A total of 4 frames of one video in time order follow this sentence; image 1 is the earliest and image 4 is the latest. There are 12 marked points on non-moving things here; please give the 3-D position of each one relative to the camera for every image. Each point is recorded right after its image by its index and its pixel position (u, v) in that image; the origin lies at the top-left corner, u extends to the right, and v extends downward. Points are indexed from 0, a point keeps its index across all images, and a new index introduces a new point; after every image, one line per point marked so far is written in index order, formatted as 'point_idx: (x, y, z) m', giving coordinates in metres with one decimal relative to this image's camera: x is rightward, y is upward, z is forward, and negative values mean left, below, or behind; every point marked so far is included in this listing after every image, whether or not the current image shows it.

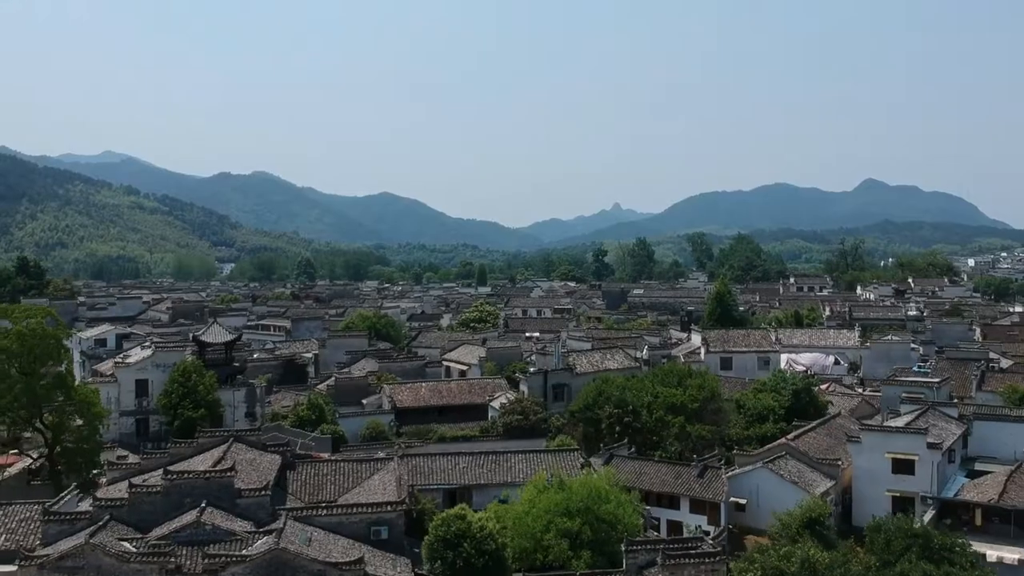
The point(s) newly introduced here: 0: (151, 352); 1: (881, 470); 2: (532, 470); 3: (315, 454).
0: (-7.0, -1.2, +19.6) m
1: (+5.9, -2.9, +16.4) m
2: (+0.3, -2.7, +15.0) m
3: (-3.1, -2.6, +16.1) m
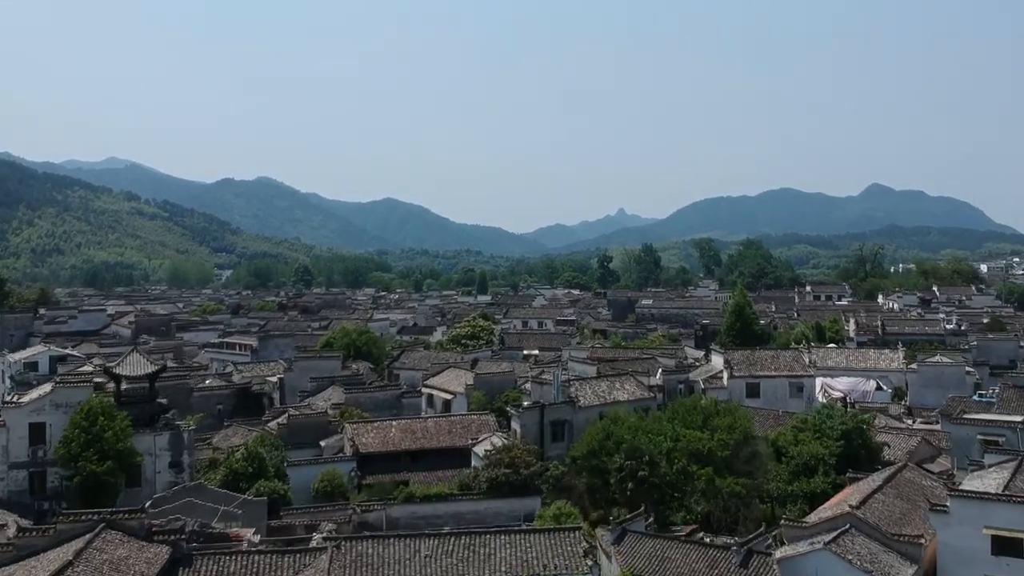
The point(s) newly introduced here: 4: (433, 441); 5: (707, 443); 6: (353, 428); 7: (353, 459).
0: (-7.2, -1.6, +15.8) m
1: (+5.7, -3.2, +12.6) m
2: (+0.1, -3.0, +11.2) m
3: (-3.3, -2.9, +12.3) m
4: (-1.4, -2.7, +18.1) m
5: (+3.2, -2.5, +16.5) m
6: (-2.8, -2.5, +18.2) m
7: (-2.7, -2.9, +17.3) m
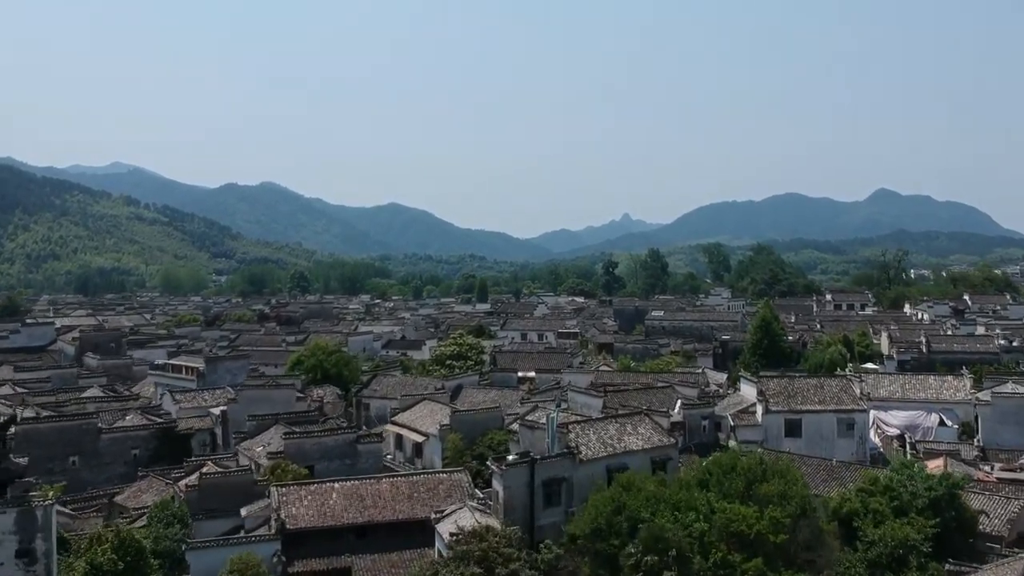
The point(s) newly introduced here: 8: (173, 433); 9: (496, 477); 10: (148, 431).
0: (-7.5, -1.8, +11.5) m
1: (+5.4, -3.5, +8.1) m
2: (-0.2, -3.2, +6.8) m
3: (-3.6, -3.2, +7.9) m
4: (-1.7, -3.0, +13.7) m
5: (+2.9, -2.8, +12.1) m
6: (-3.1, -2.8, +13.8) m
7: (-3.0, -3.2, +12.9) m
8: (-6.3, -2.7, +18.9) m
9: (-0.2, -2.7, +14.7) m
10: (-6.6, -2.6, +18.5) m
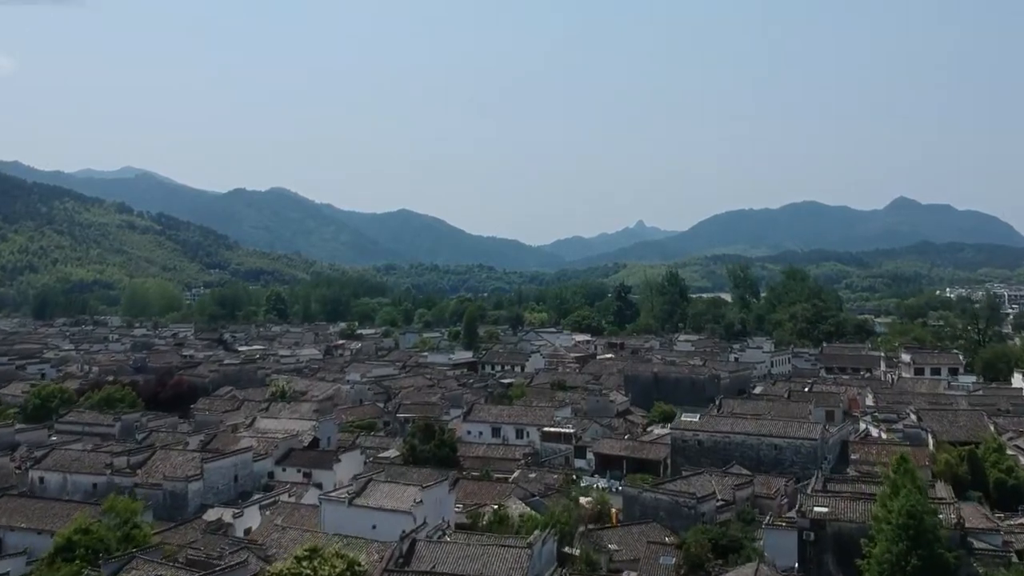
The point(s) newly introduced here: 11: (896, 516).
0: (-9.1, -4.1, -3.1) m
1: (+3.7, -5.8, -6.6) m
2: (-1.9, -5.6, -7.8) m
3: (-5.3, -5.5, -6.7) m
4: (-3.3, -5.3, -1.0) m
5: (+1.3, -5.2, -2.6) m
6: (-4.7, -5.1, -0.8) m
7: (-4.6, -5.5, -1.7) m
8: (-7.8, -5.1, +4.3) m
9: (-1.8, -5.1, +0.1) m
10: (-8.1, -4.9, +4.0) m
11: (+6.1, -3.6, +16.2) m
